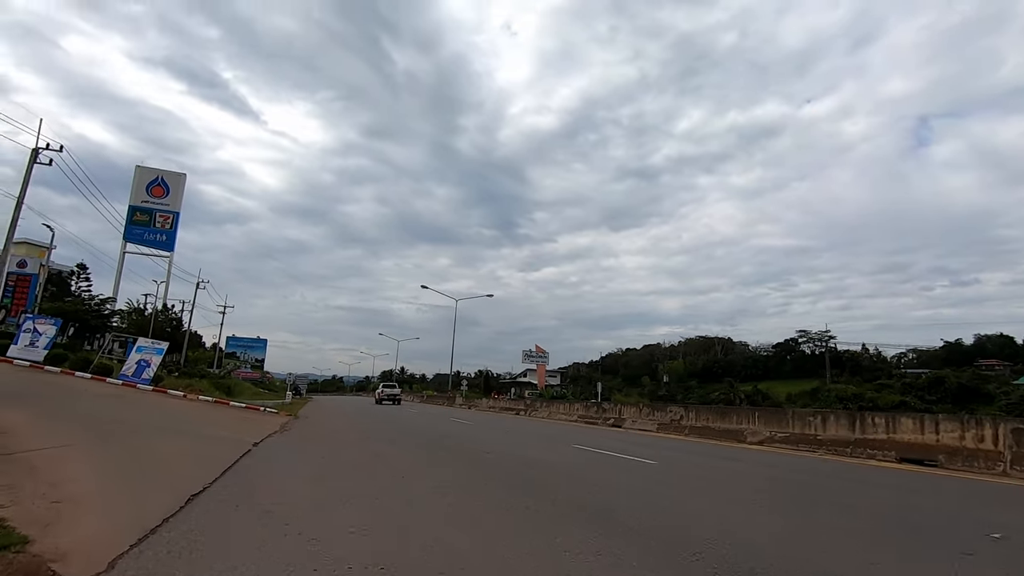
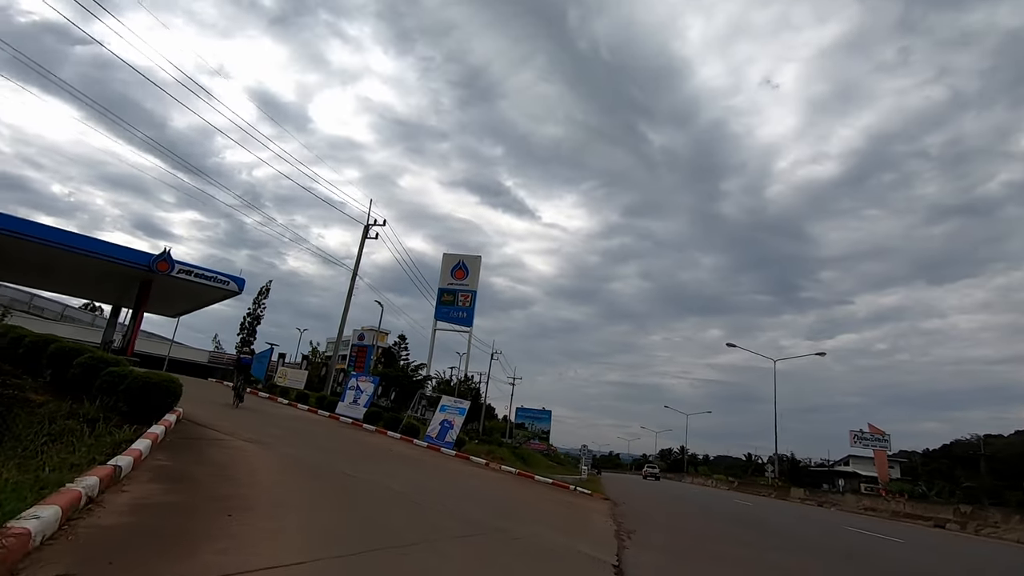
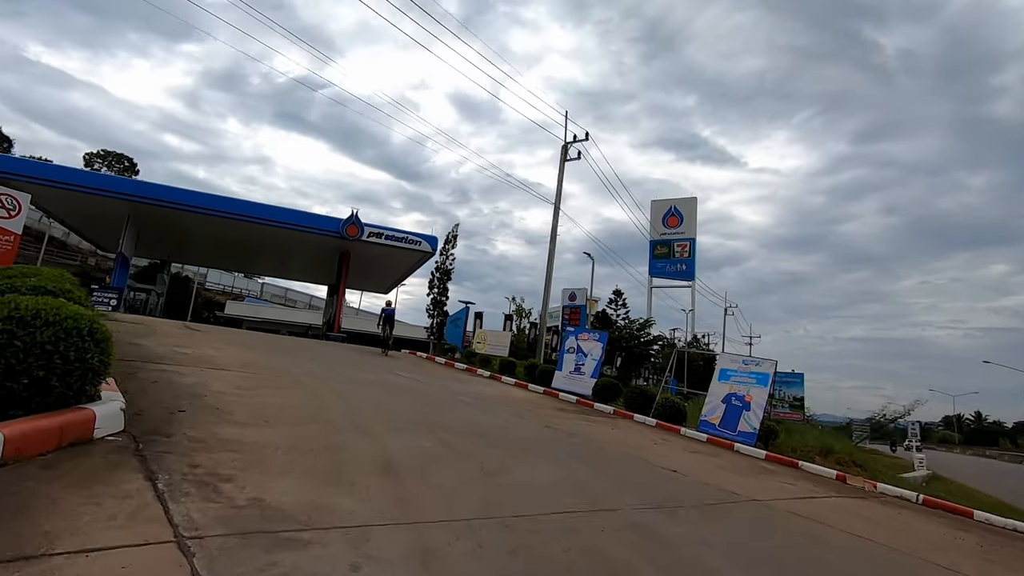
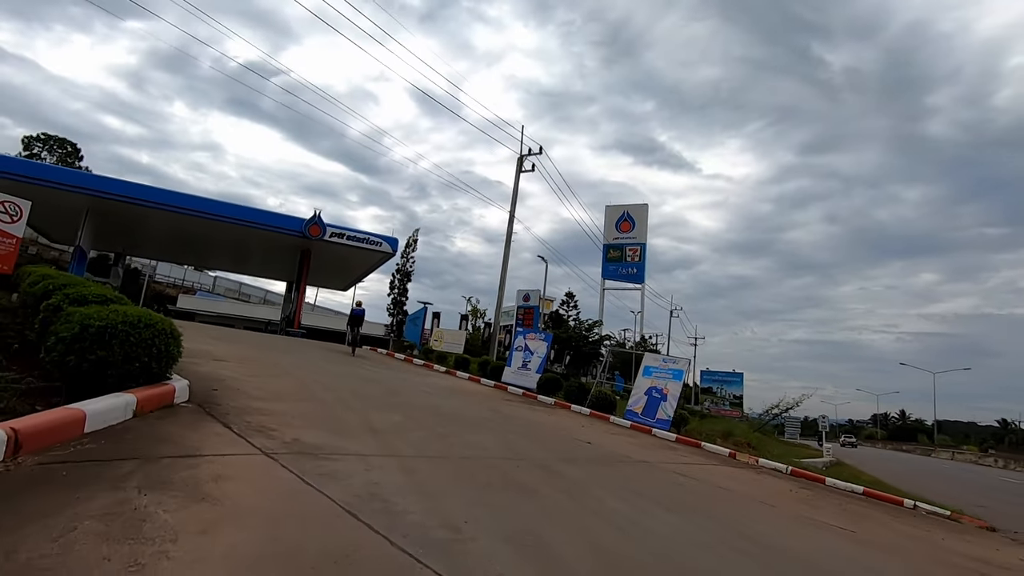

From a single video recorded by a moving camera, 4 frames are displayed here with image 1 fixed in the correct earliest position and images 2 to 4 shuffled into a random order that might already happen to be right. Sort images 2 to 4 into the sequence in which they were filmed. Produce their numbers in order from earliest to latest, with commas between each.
2, 4, 3
